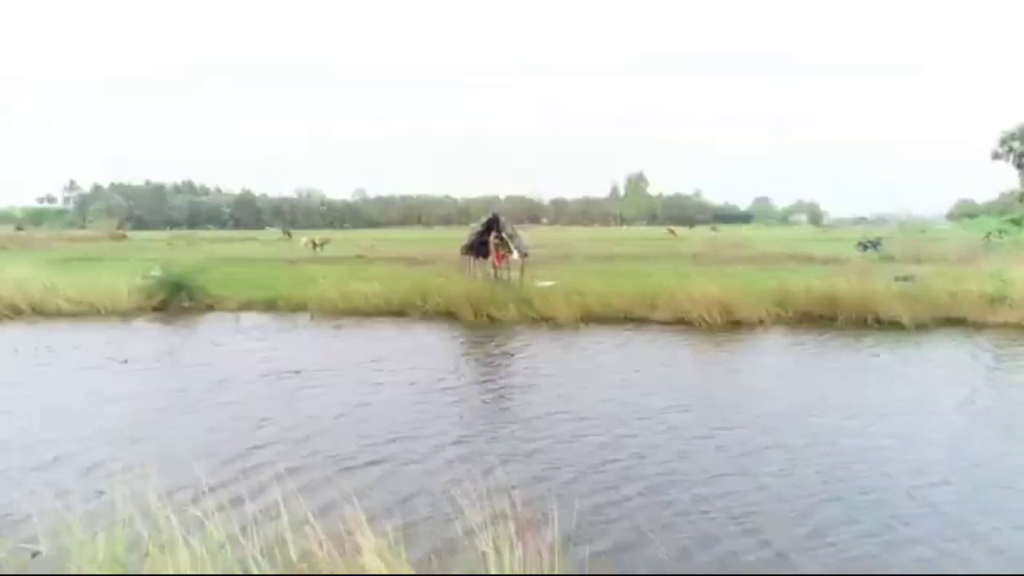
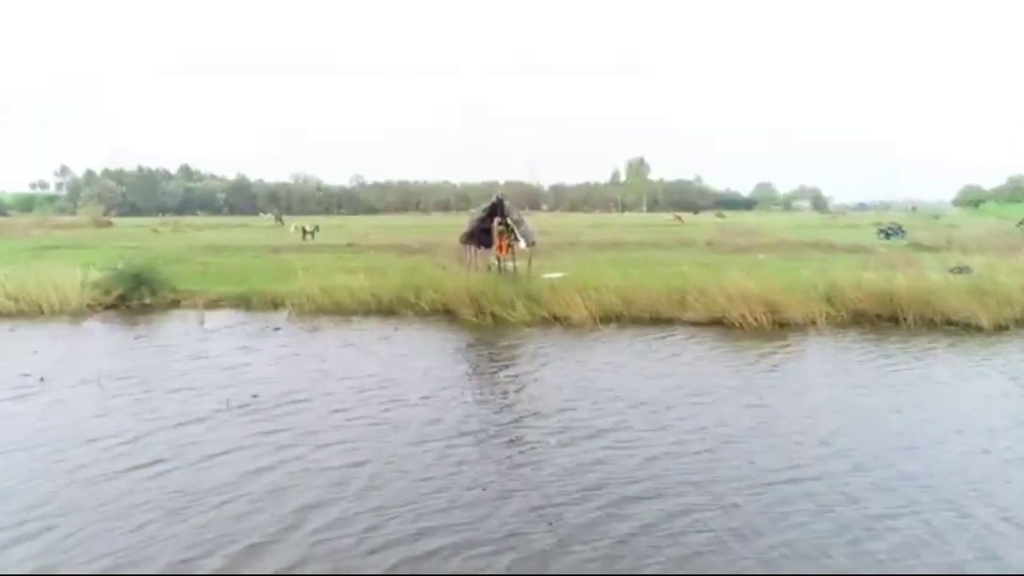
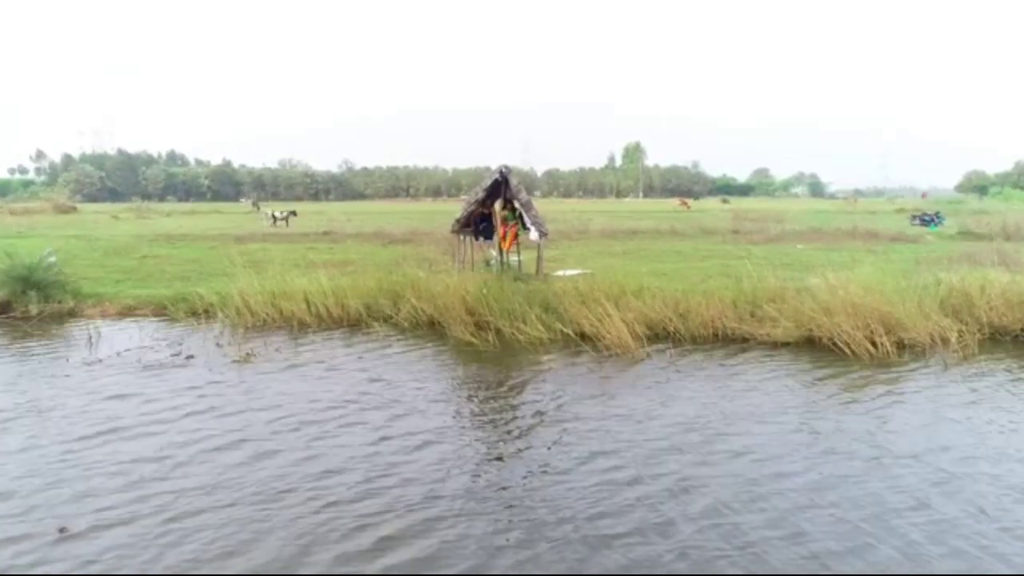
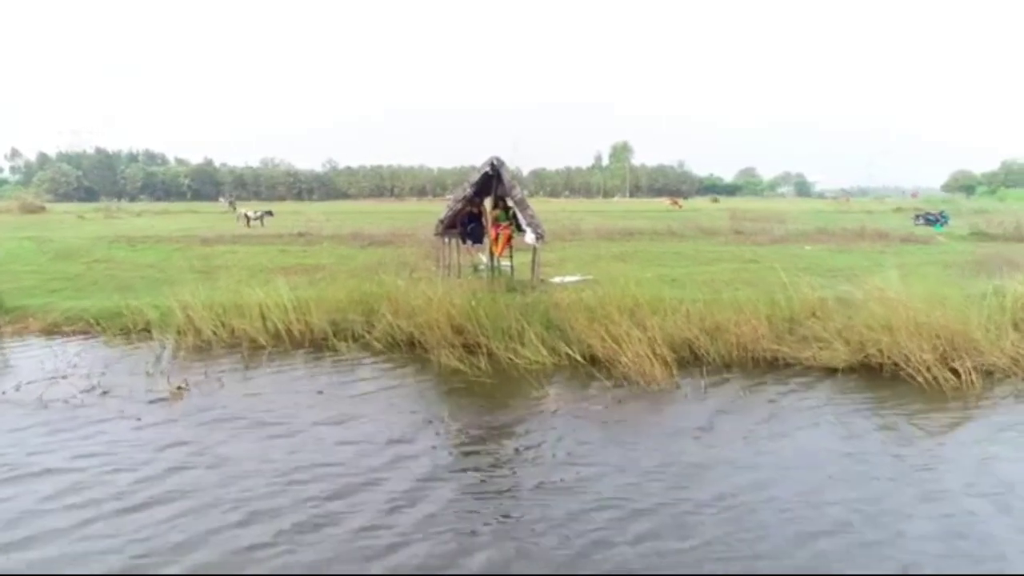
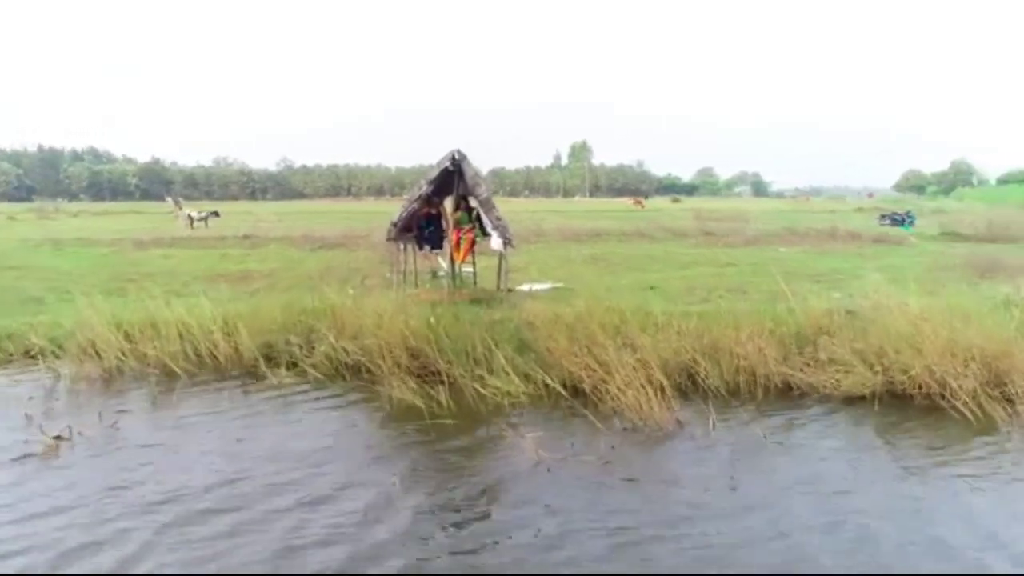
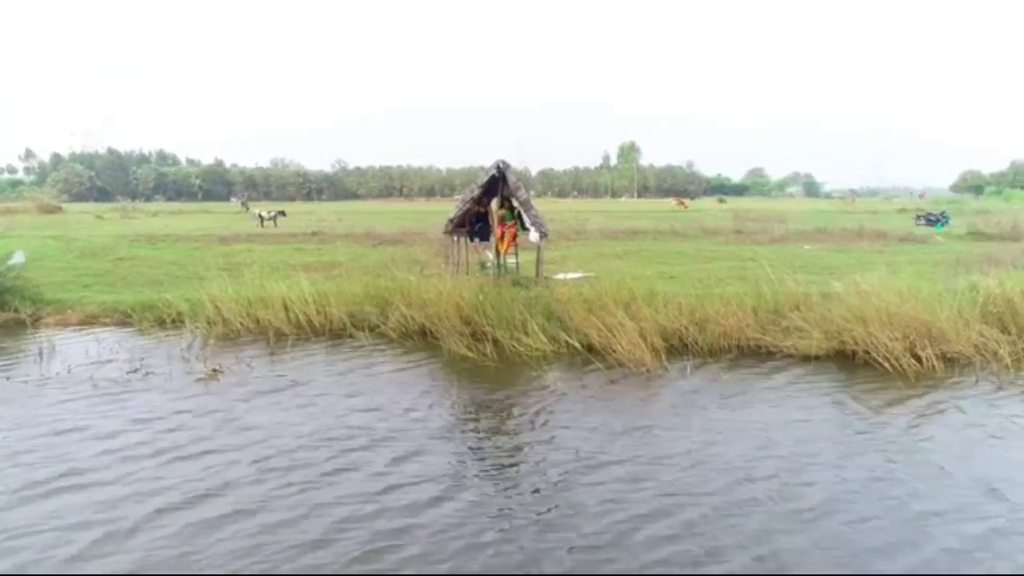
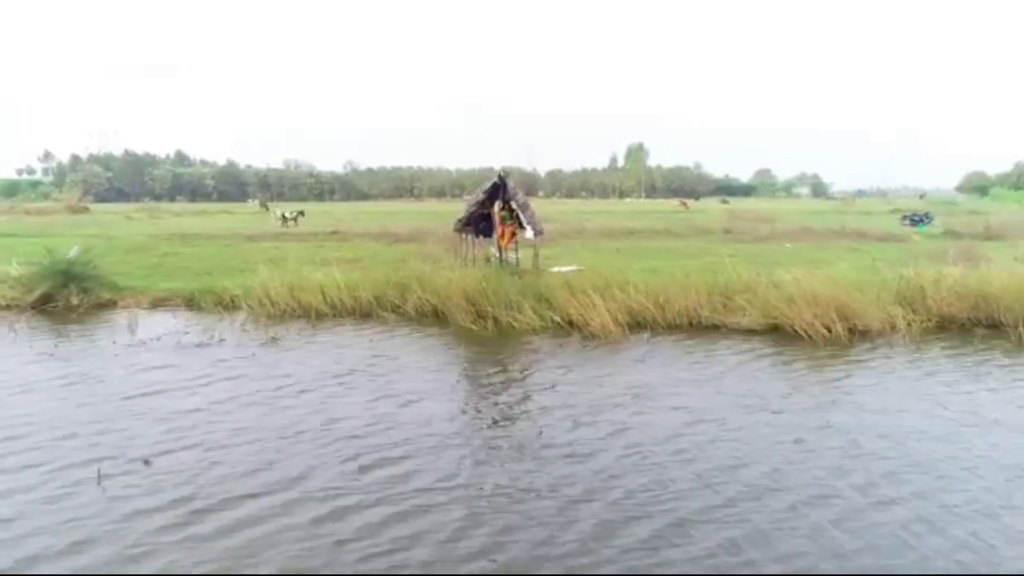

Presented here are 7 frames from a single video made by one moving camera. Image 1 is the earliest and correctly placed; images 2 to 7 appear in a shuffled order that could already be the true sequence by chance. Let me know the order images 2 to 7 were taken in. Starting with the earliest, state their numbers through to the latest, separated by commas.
2, 7, 3, 6, 4, 5
